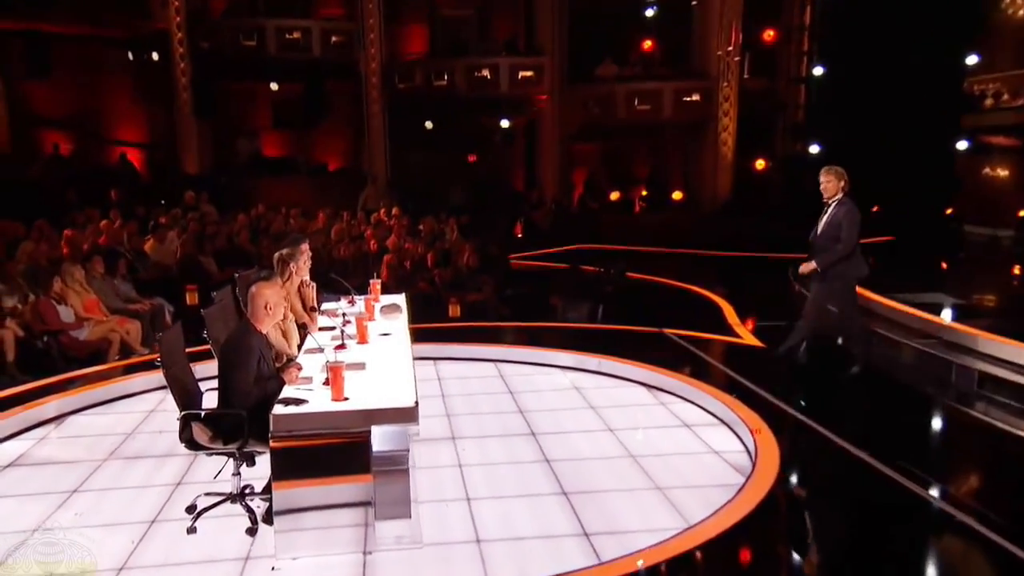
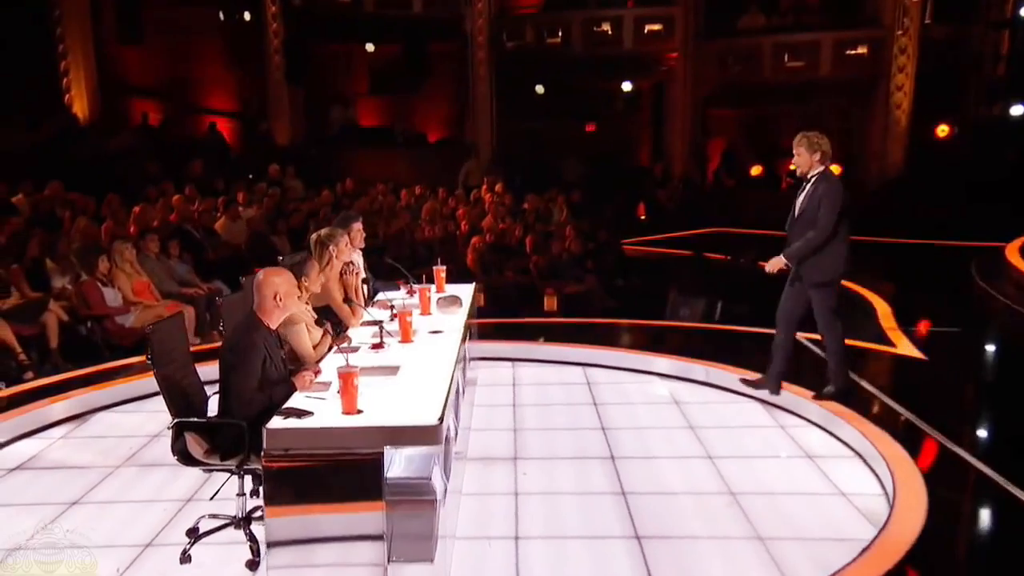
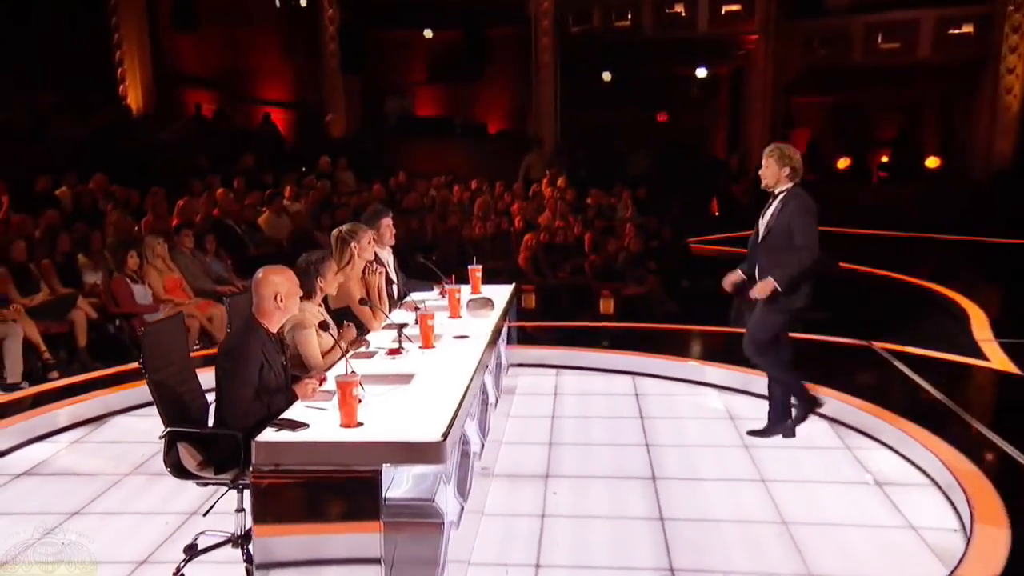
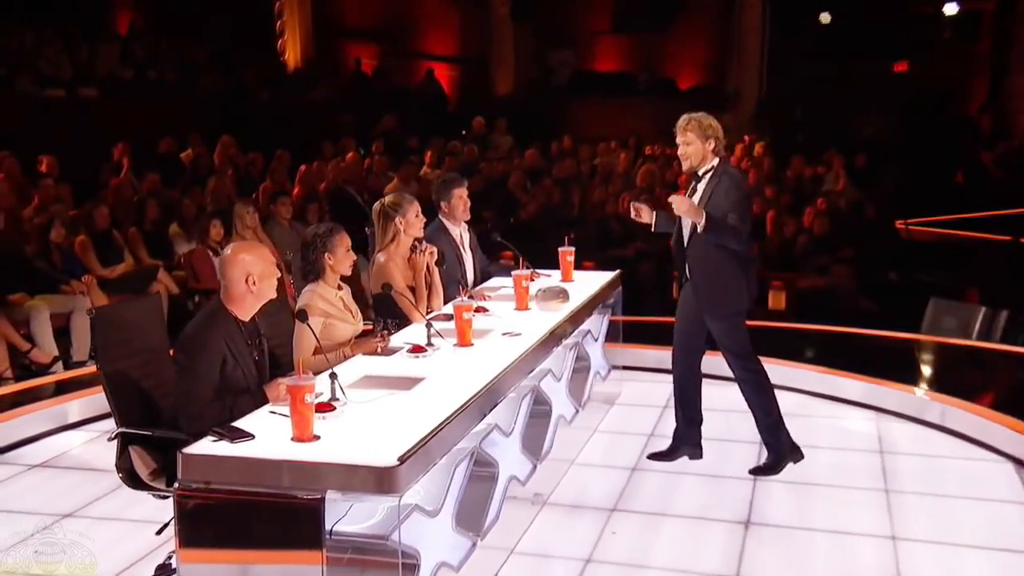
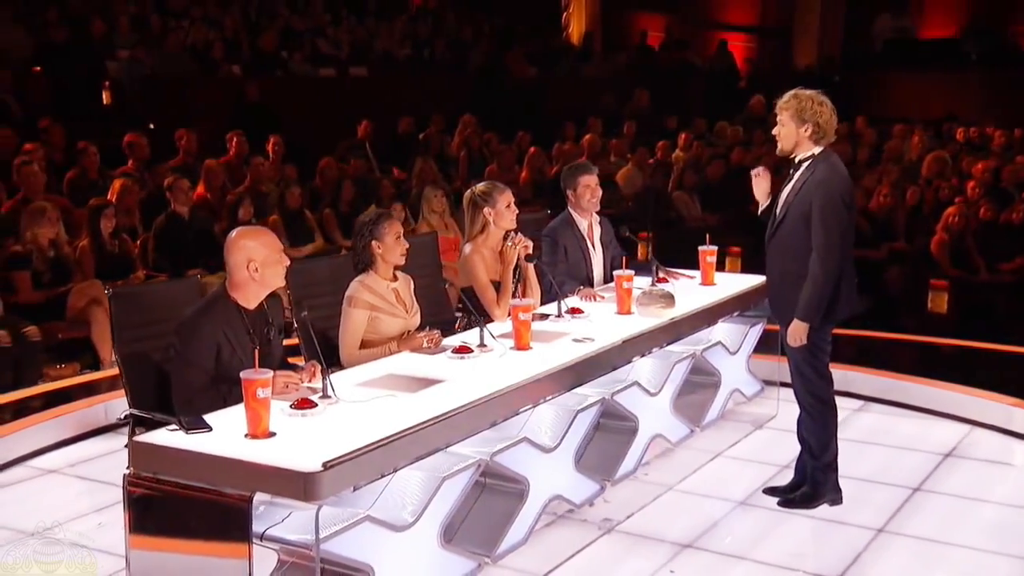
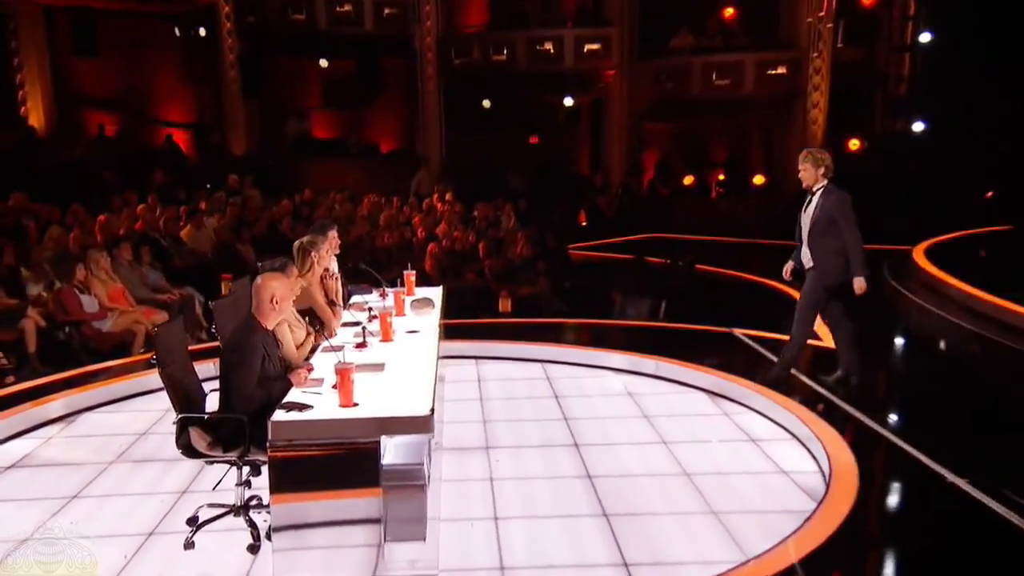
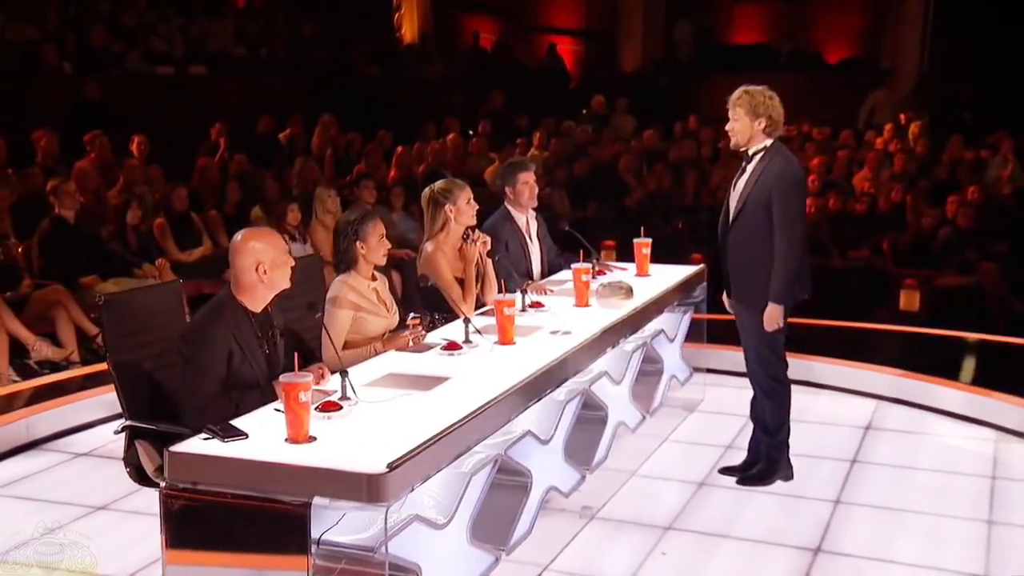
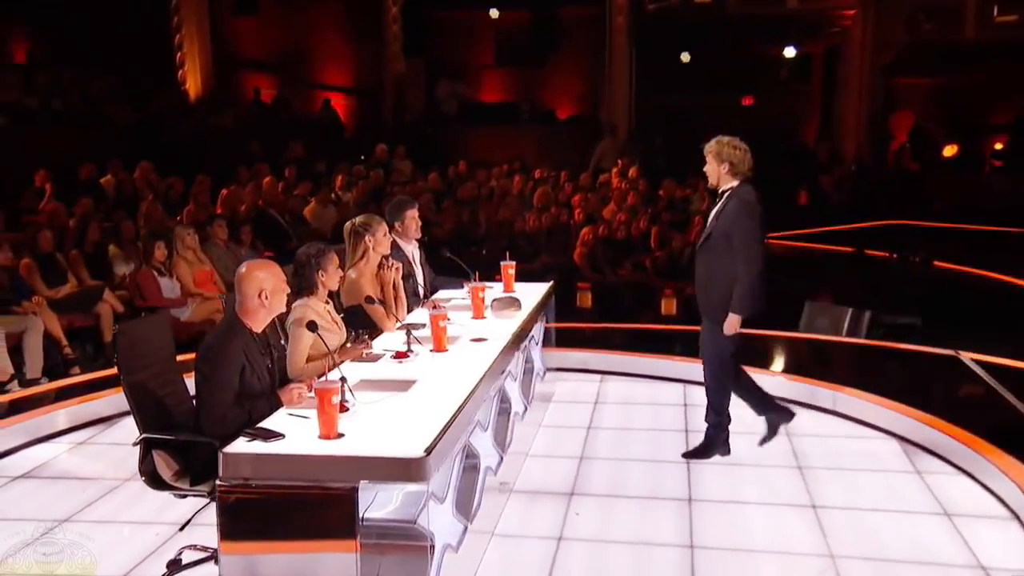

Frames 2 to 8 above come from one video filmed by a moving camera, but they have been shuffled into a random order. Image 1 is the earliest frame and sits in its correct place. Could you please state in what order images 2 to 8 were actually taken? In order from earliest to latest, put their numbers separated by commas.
6, 2, 3, 8, 4, 7, 5
